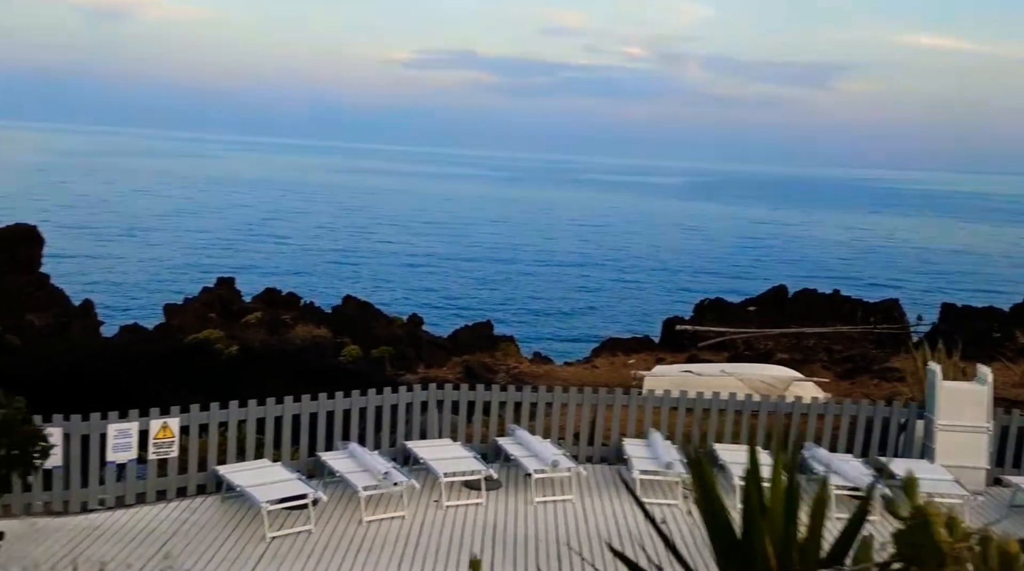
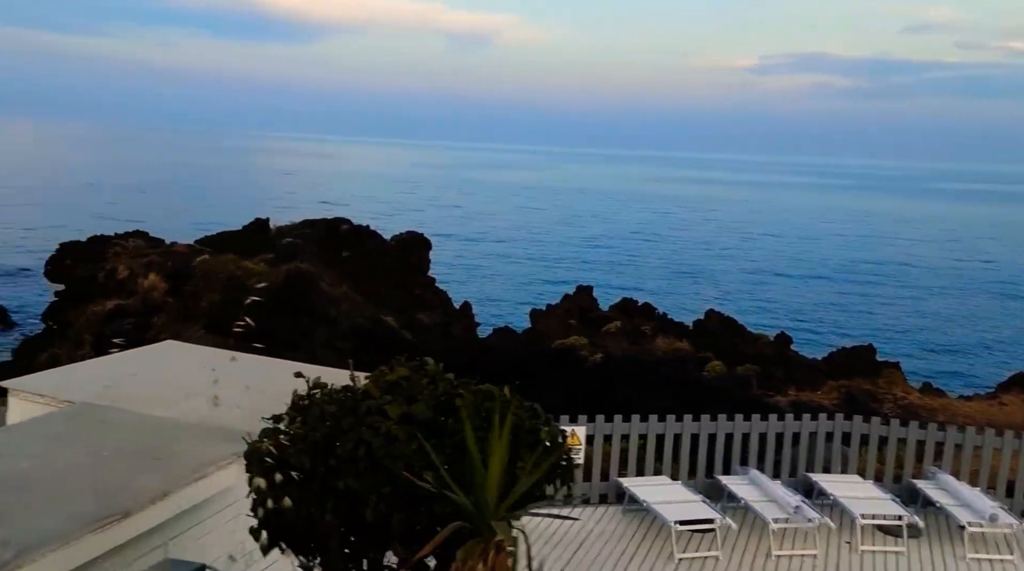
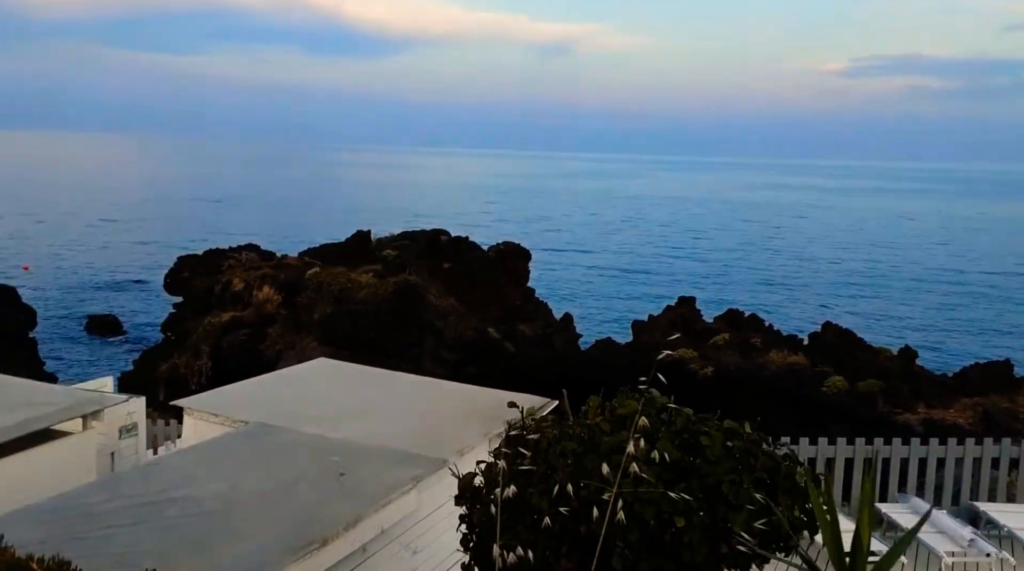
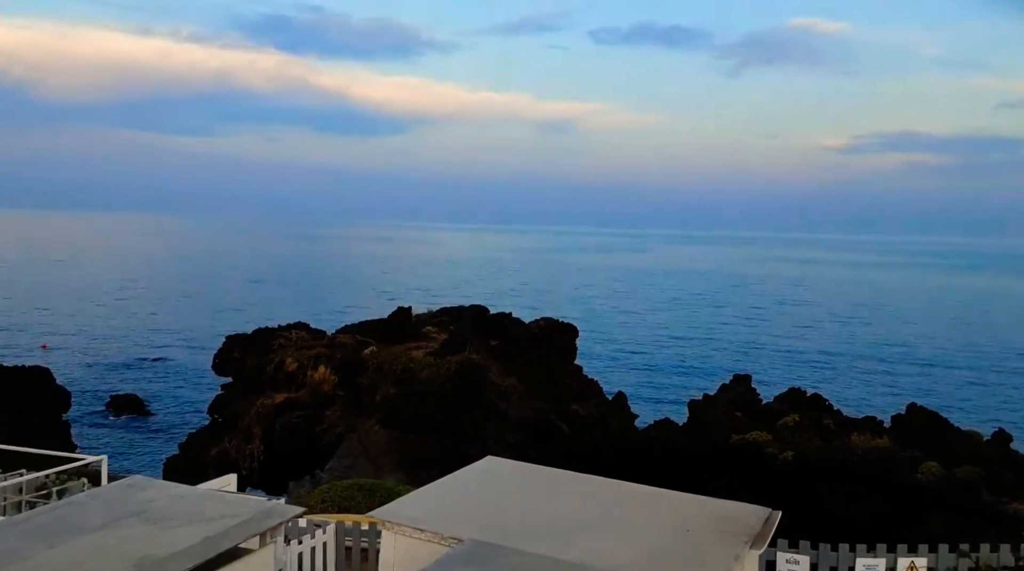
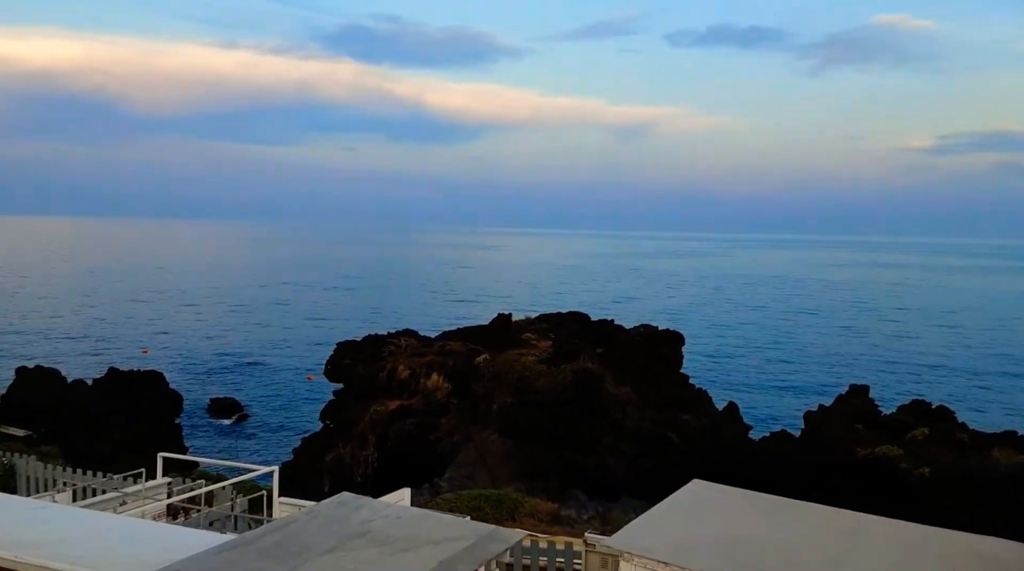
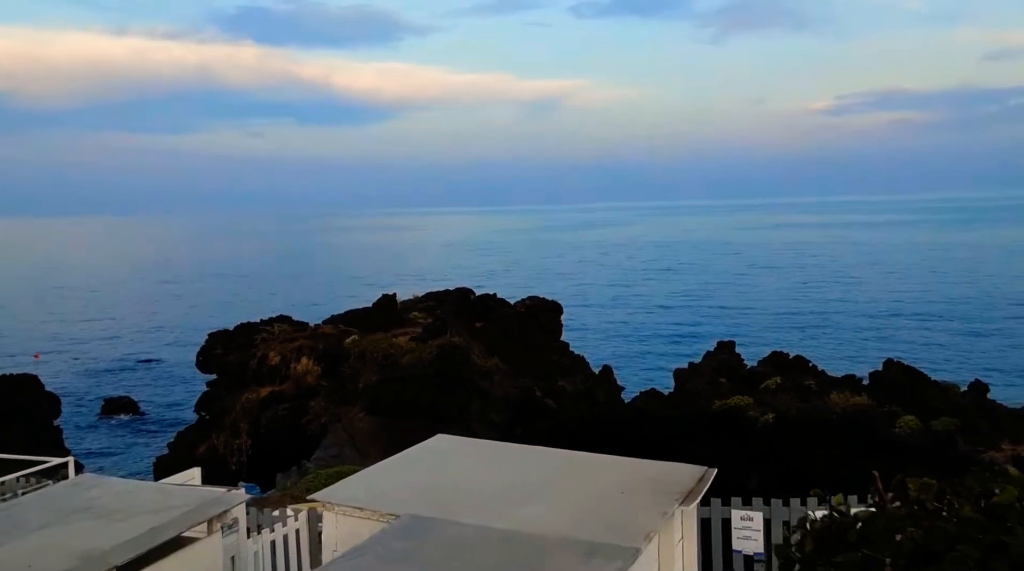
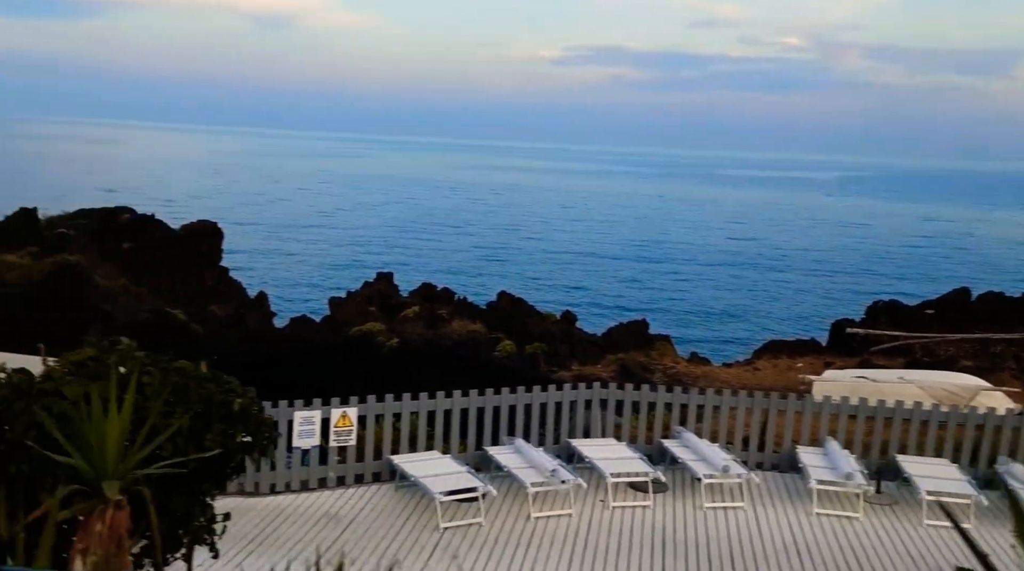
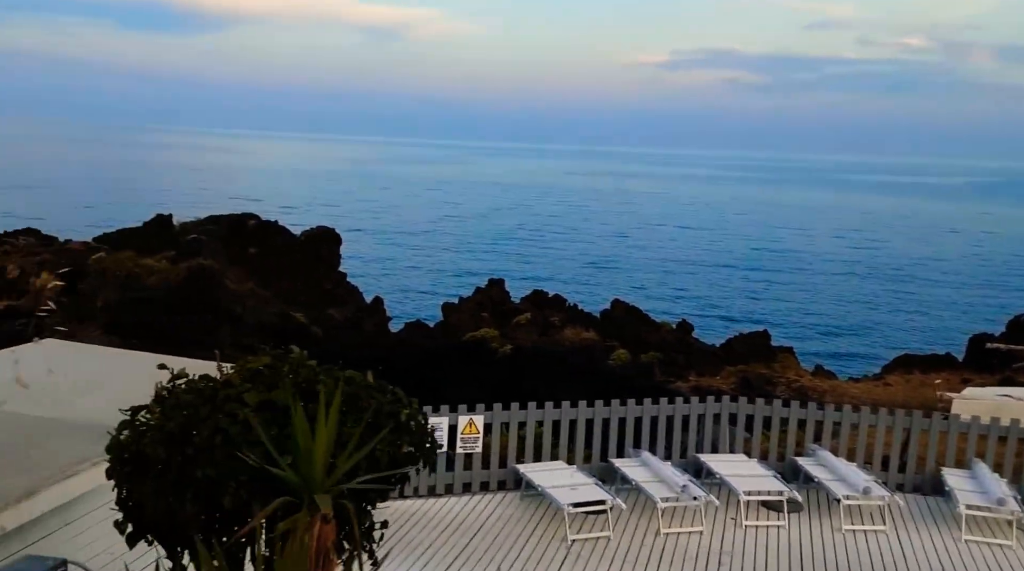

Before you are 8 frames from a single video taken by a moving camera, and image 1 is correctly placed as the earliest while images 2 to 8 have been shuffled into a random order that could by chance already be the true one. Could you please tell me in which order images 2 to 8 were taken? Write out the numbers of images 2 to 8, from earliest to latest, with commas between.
7, 8, 2, 3, 6, 4, 5
